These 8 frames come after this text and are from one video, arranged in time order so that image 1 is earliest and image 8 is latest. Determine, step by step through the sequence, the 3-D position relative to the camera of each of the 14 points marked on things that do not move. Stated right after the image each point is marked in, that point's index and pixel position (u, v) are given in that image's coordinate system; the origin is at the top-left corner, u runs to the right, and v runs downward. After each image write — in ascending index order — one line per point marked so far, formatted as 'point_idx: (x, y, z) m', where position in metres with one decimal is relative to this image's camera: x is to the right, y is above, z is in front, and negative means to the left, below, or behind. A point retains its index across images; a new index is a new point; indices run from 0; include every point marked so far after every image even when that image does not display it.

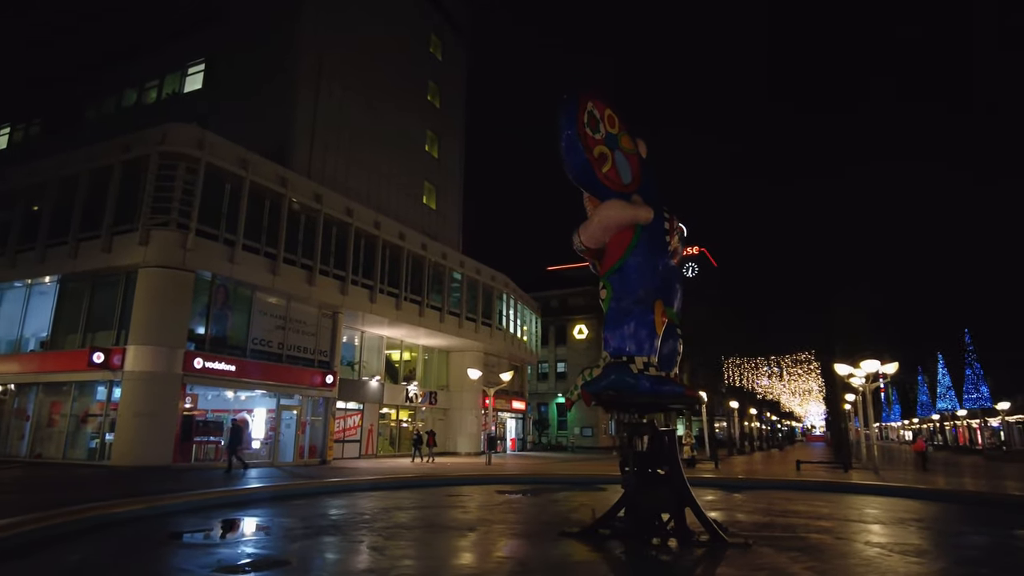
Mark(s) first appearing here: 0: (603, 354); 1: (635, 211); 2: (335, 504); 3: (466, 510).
0: (+1.5, -1.1, +10.9) m
1: (+2.1, +1.3, +11.0) m
2: (-4.3, -5.5, +16.8) m
3: (-0.9, -5.1, +15.5) m
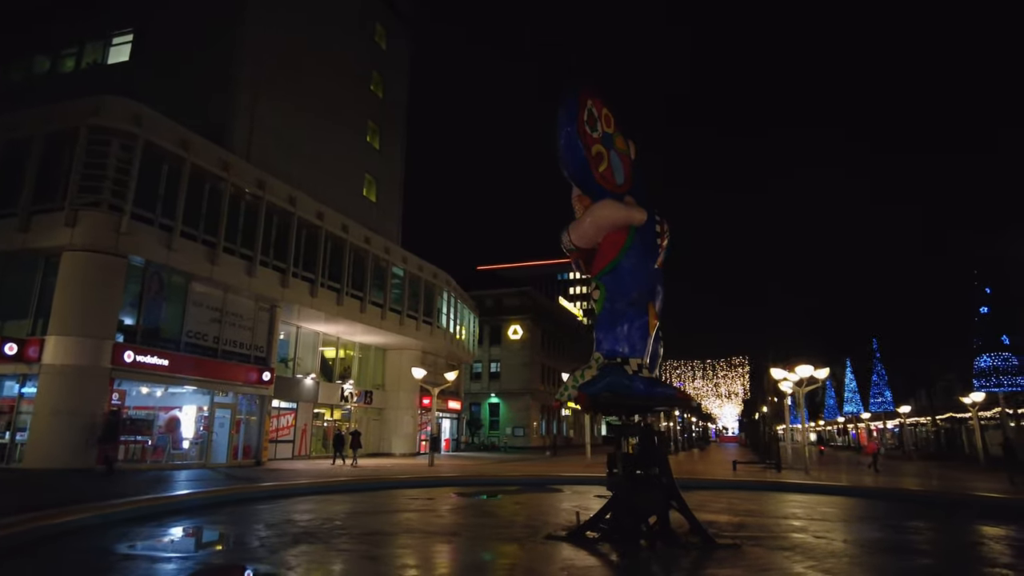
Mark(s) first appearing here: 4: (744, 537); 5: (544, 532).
0: (+1.4, -1.1, +10.8) m
1: (+2.0, +1.3, +11.0) m
2: (-5.2, -5.3, +15.9) m
3: (-1.7, -5.1, +15.1) m
4: (+3.9, -4.2, +10.9) m
5: (+0.7, -4.4, +11.7) m
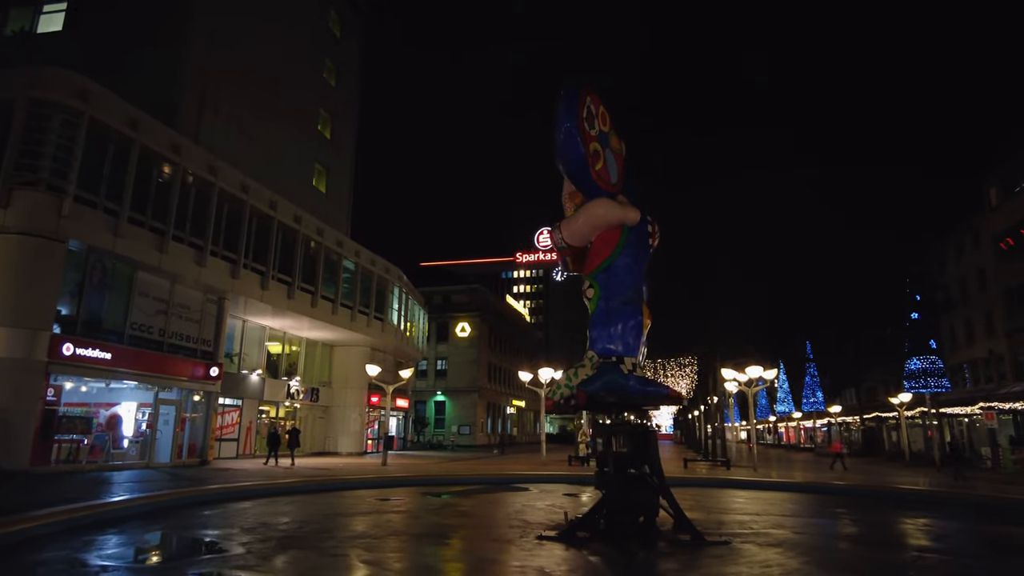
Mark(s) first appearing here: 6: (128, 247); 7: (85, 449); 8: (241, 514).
0: (+1.3, -1.1, +10.7) m
1: (+1.9, +1.3, +11.0) m
2: (-5.9, -5.1, +15.2) m
3: (-2.3, -4.9, +14.7) m
4: (+3.7, -4.2, +11.1) m
5: (+0.4, -4.3, +11.6) m
6: (-11.5, +1.2, +19.4) m
7: (-12.7, -4.8, +19.3) m
8: (-5.6, -4.8, +14.2) m
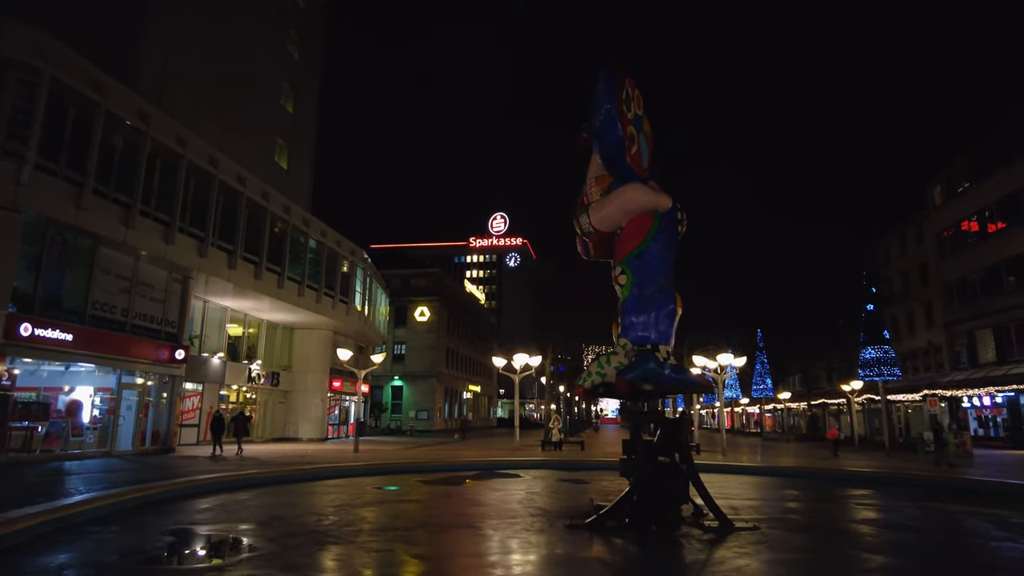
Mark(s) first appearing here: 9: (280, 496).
0: (+1.8, -0.9, +10.6) m
1: (+2.5, +1.5, +10.8) m
2: (-5.8, -4.6, +14.4) m
3: (-2.2, -4.6, +14.3) m
4: (+4.1, -4.1, +11.2) m
5: (+0.8, -4.1, +11.5) m
6: (-11.7, +1.9, +18.0) m
7: (-13.0, -4.1, +17.9) m
8: (-5.5, -4.4, +13.5) m
9: (-5.2, -4.6, +14.4) m
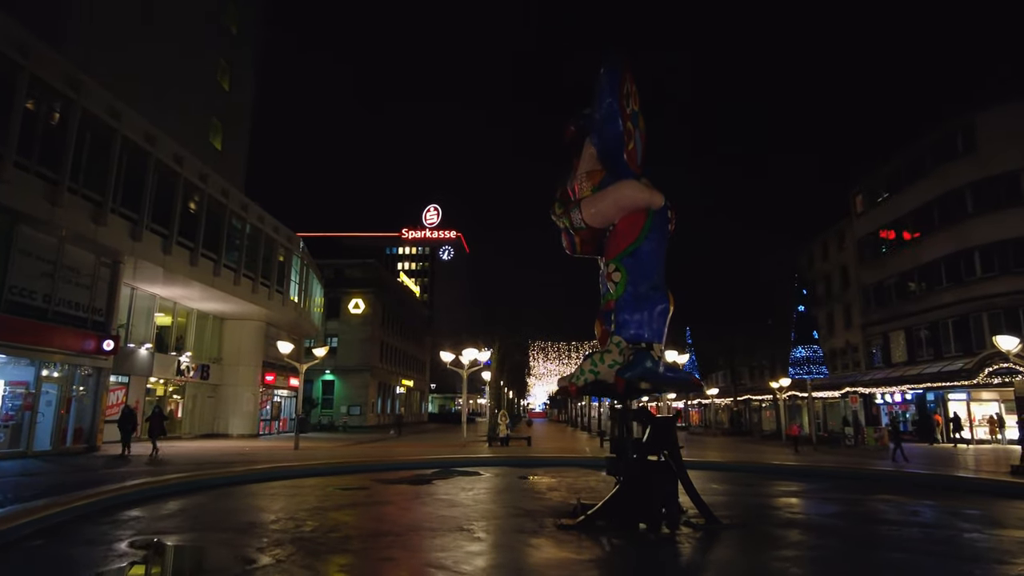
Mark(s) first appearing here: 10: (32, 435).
0: (+1.7, -0.8, +10.5) m
1: (+2.4, +1.5, +10.8) m
2: (-6.4, -4.4, +13.4) m
3: (-2.8, -4.4, +13.7) m
4: (+3.8, -4.1, +11.4) m
5: (+0.5, -4.0, +11.2) m
6: (-12.5, +2.3, +16.2) m
7: (-14.0, -3.6, +16.0) m
8: (-6.0, -4.2, +12.5) m
9: (-5.8, -4.4, +13.5) m
10: (-13.7, -4.1, +18.3) m
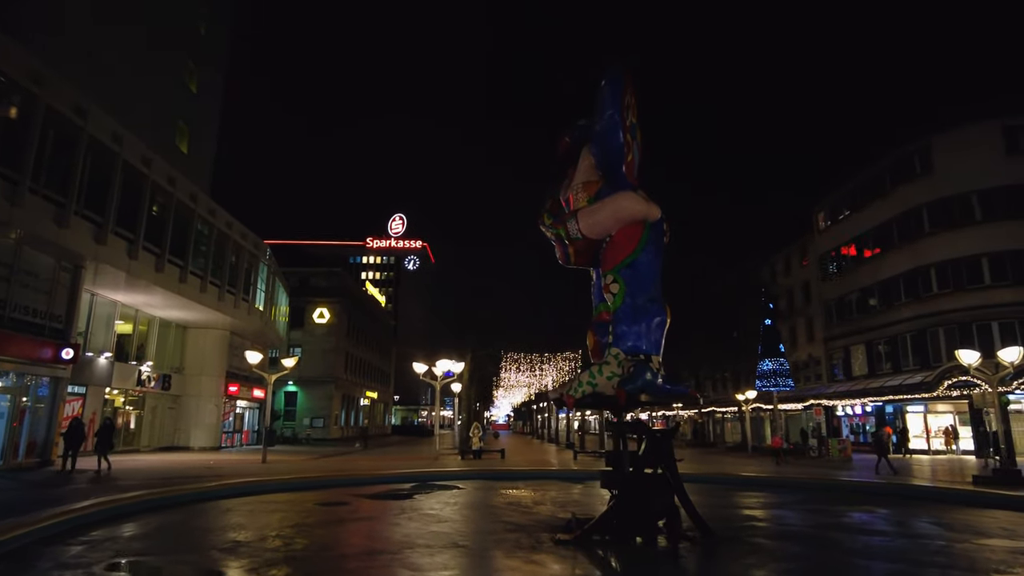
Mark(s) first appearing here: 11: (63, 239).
0: (+1.6, -1.0, +10.4) m
1: (+2.3, +1.3, +10.8) m
2: (-6.7, -4.5, +12.8) m
3: (-3.1, -4.6, +13.3) m
4: (+3.7, -4.3, +11.4) m
5: (+0.3, -4.2, +11.1) m
6: (-12.8, +2.2, +15.3) m
7: (-14.3, -3.7, +14.9) m
8: (-6.2, -4.3, +11.9) m
9: (-6.0, -4.5, +12.9) m
10: (-14.2, -4.3, +17.3) m
11: (-12.8, +1.4, +18.4) m
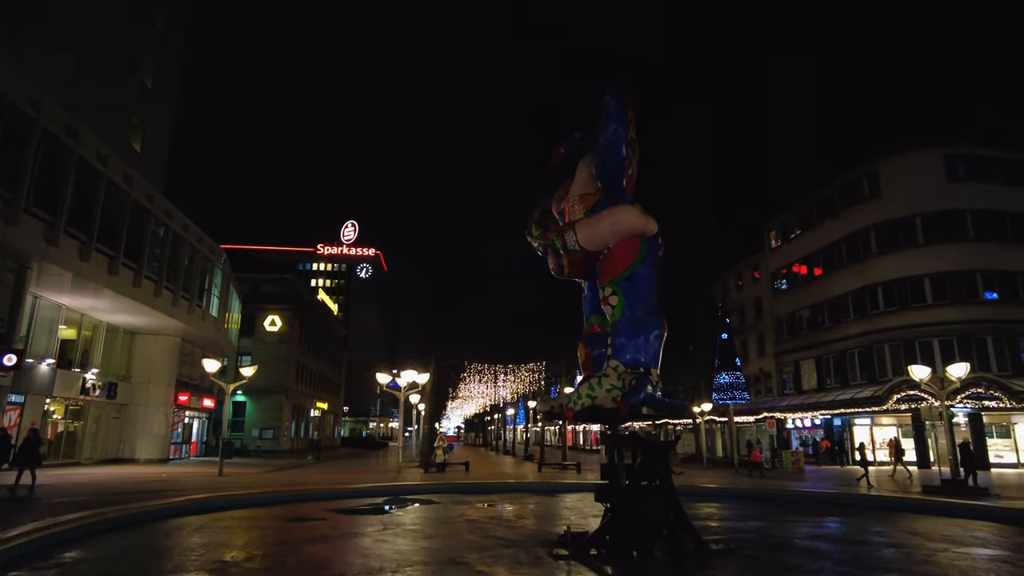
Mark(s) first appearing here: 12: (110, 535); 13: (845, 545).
0: (+1.6, -1.2, +10.4) m
1: (+2.3, +1.1, +10.9) m
2: (-6.9, -4.6, +12.1) m
3: (-3.4, -4.7, +12.9) m
4: (+3.5, -4.5, +11.5) m
5: (+0.2, -4.4, +10.9) m
6: (-13.1, +2.2, +14.2) m
7: (-14.7, -3.7, +13.6) m
8: (-6.3, -4.4, +11.2) m
9: (-6.3, -4.6, +12.2) m
10: (-14.8, -4.3, +15.9) m
11: (-13.3, +1.4, +17.2) m
12: (-7.4, -4.6, +11.9) m
13: (+6.1, -4.7, +11.6) m
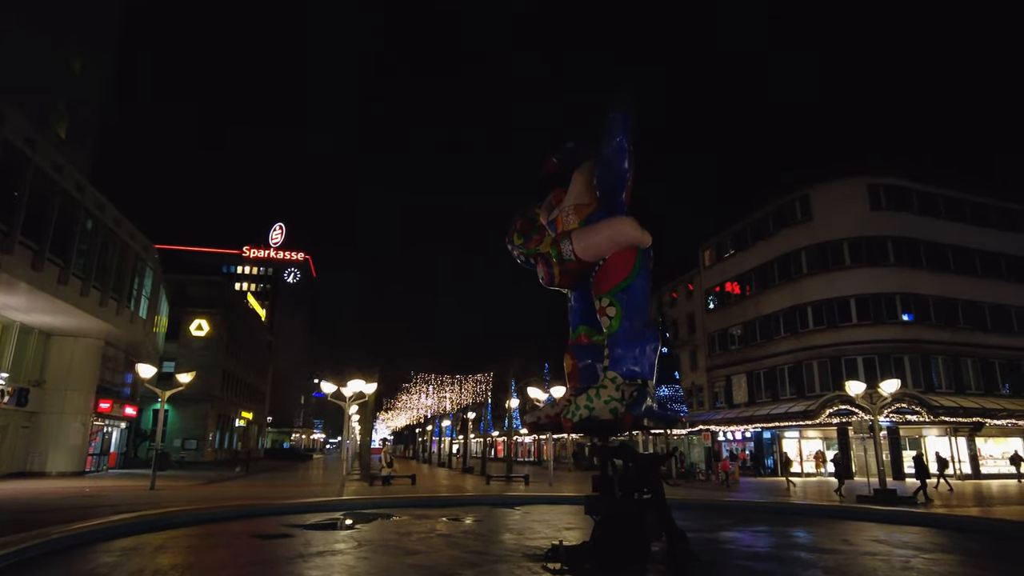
0: (+1.6, -1.4, +10.4) m
1: (+2.3, +0.9, +11.0) m
2: (-7.2, -4.5, +11.0) m
3: (-3.8, -4.8, +12.2) m
4: (+3.2, -4.8, +11.6) m
5: (0.0, -4.5, +10.6) m
6: (-13.4, +2.4, +12.5) m
7: (-15.1, -3.4, +11.6) m
8: (-6.5, -4.3, +10.2) m
9: (-6.6, -4.6, +11.2) m
10: (-15.4, -4.0, +13.9) m
11: (-14.0, +1.5, +15.5) m
12: (-7.7, -4.5, +10.7) m
13: (+5.7, -5.0, +12.0) m
